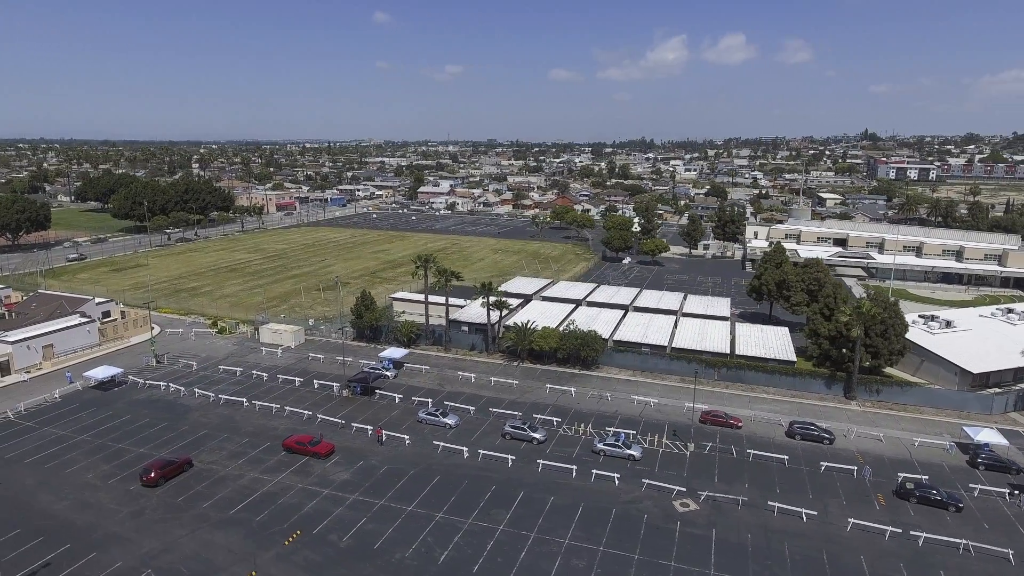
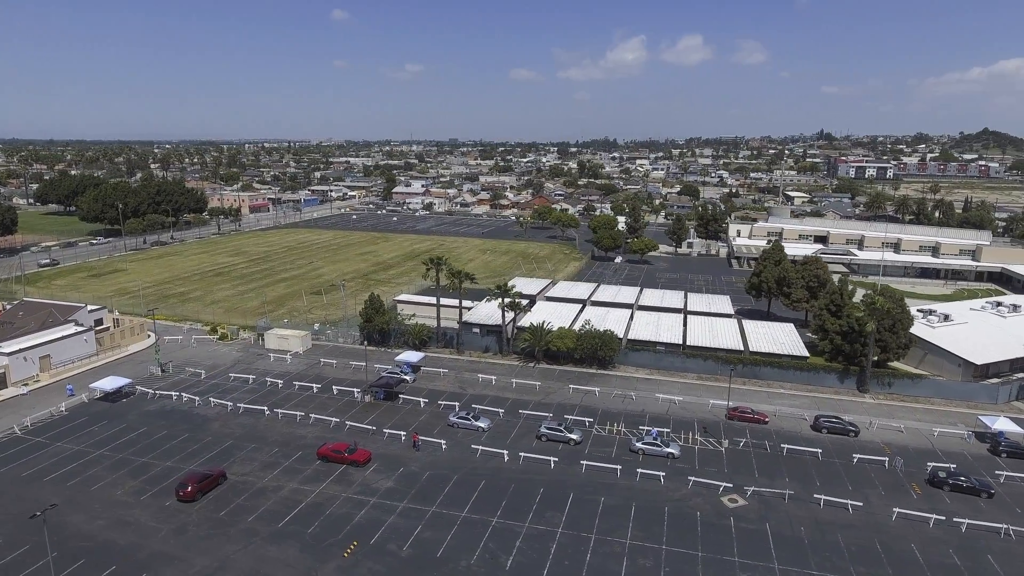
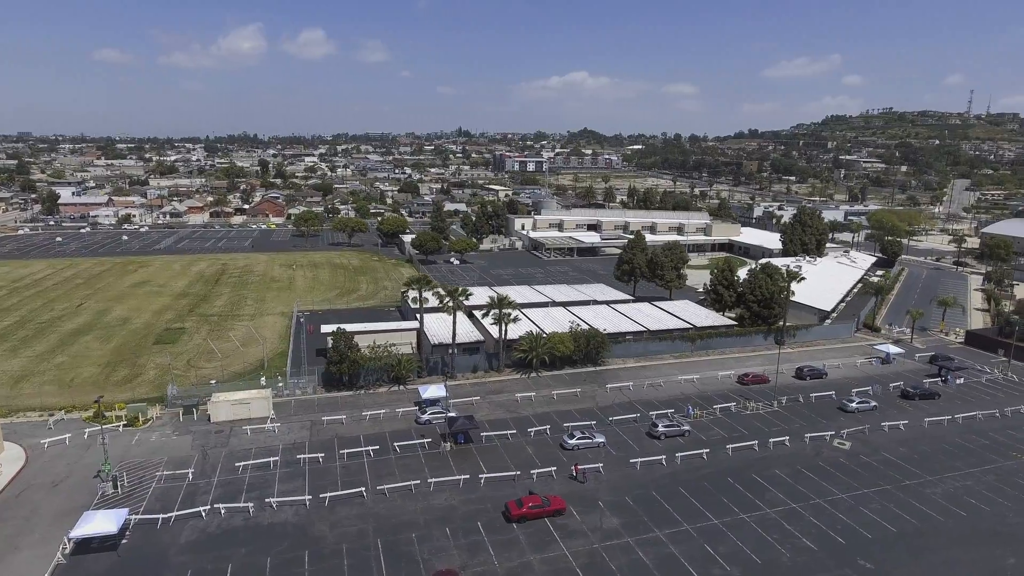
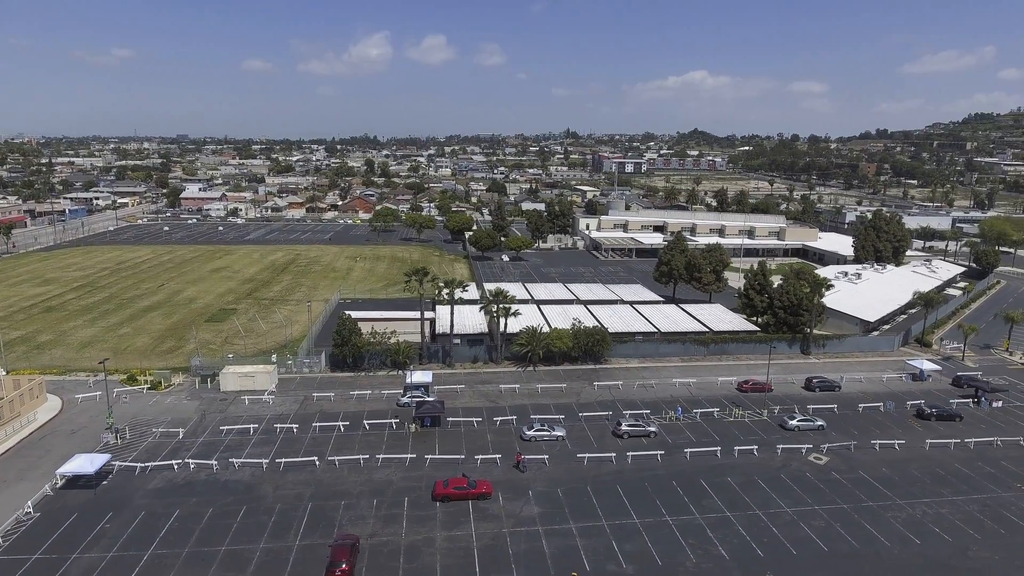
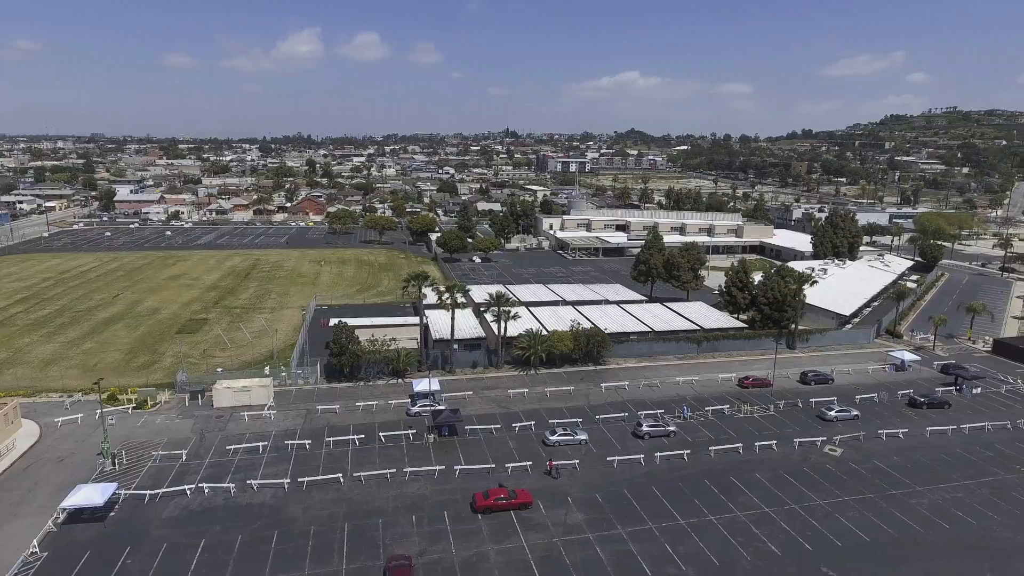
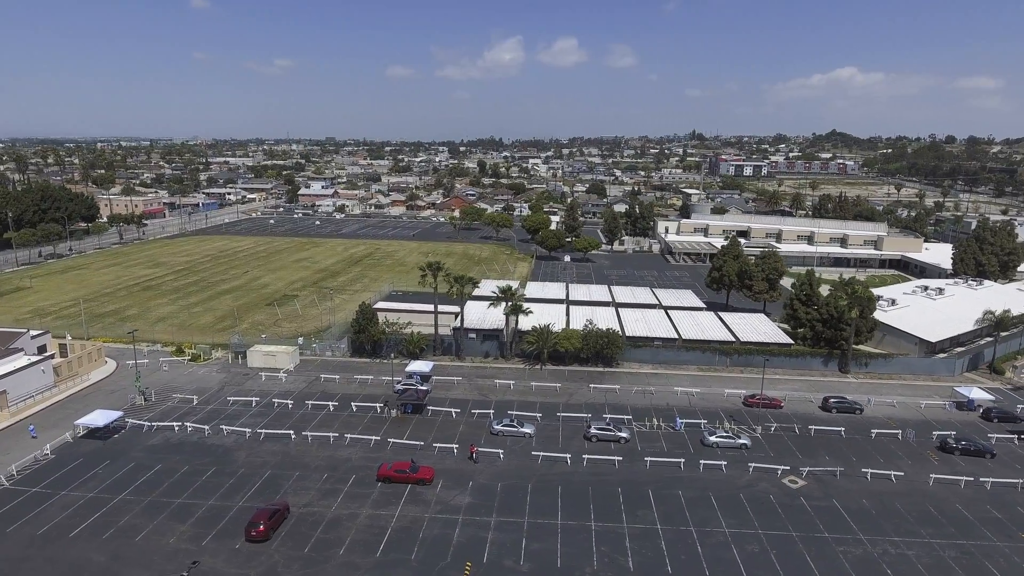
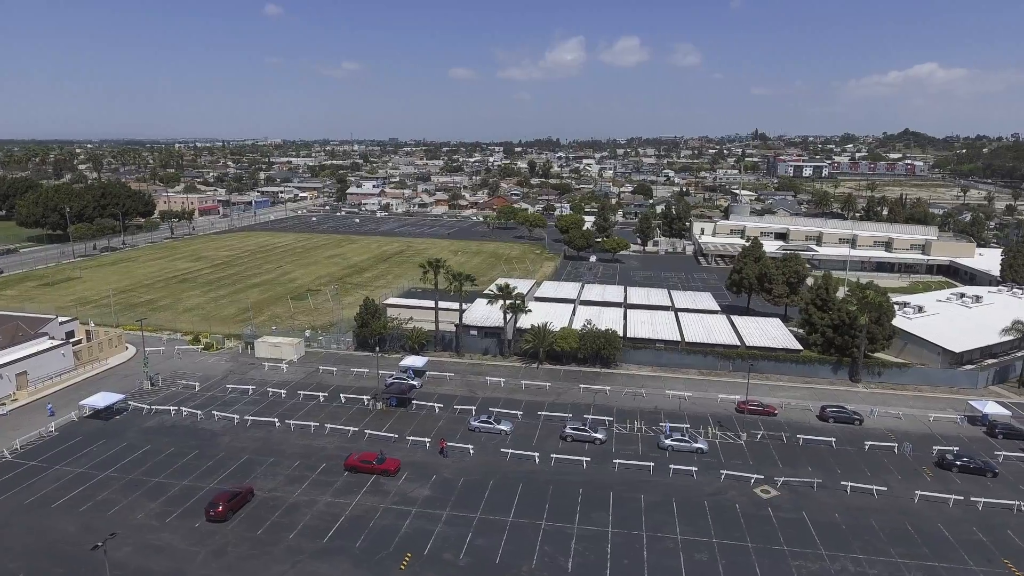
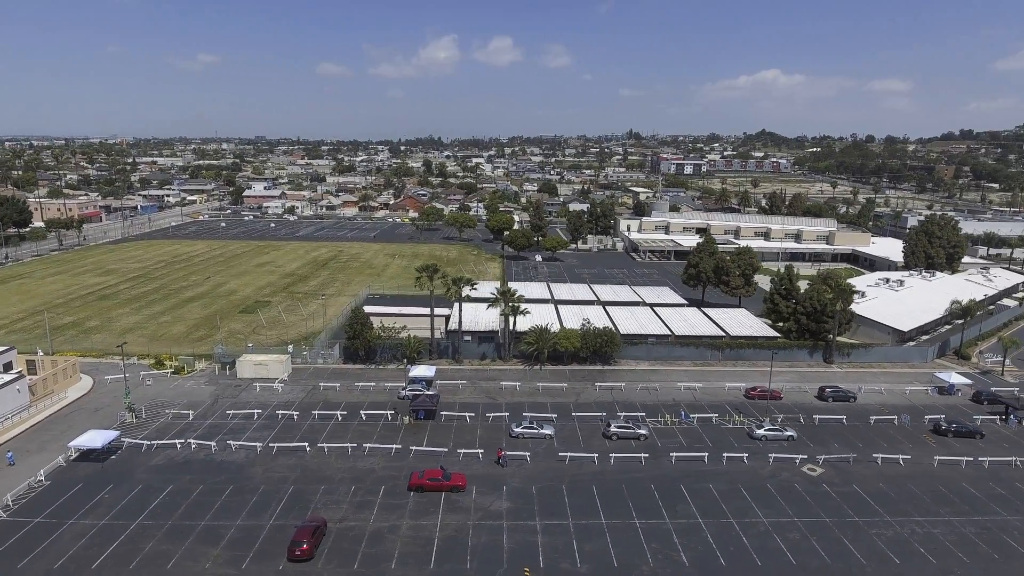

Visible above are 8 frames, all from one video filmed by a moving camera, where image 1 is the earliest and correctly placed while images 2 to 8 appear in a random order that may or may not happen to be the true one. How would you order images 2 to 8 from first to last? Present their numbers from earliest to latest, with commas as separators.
2, 7, 6, 8, 4, 5, 3
